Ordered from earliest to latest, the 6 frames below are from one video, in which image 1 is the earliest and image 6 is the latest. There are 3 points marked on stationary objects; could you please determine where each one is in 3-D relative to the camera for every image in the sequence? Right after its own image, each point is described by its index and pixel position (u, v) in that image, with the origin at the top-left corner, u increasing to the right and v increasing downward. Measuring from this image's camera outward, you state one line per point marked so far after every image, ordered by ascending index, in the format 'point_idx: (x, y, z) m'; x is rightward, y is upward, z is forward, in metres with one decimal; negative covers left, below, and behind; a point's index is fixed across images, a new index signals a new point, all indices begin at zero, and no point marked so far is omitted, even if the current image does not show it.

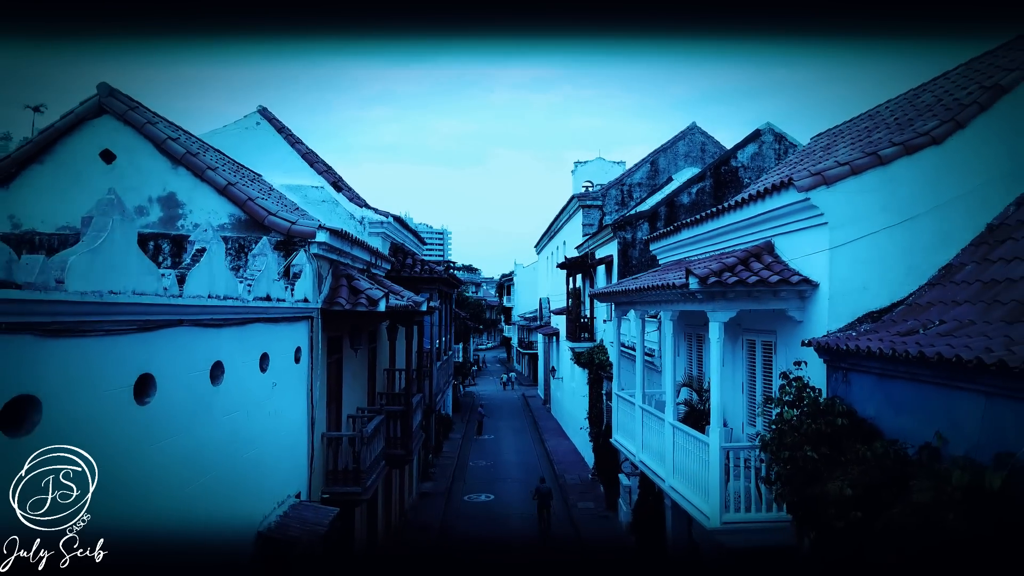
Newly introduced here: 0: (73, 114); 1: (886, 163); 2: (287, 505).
0: (-5.5, +2.2, +7.2) m
1: (+4.0, +1.3, +6.2) m
2: (-2.6, -2.5, +6.6) m
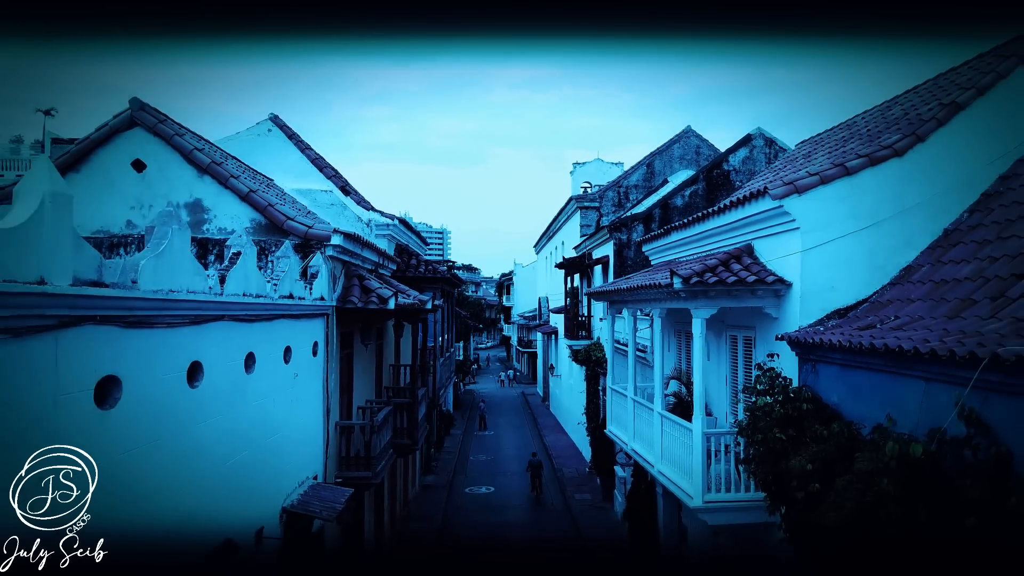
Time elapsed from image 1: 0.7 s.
0: (-5.5, +2.2, +7.8) m
1: (+4.0, +1.3, +6.8) m
2: (-2.6, -2.5, +7.2) m
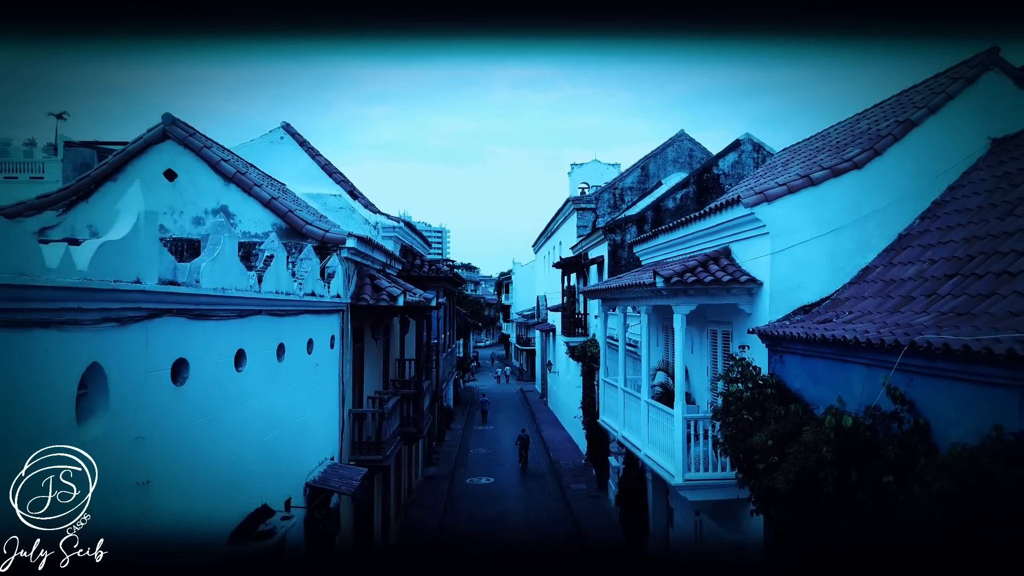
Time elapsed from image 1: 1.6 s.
0: (-5.5, +2.2, +8.6) m
1: (+4.0, +1.4, +7.6) m
2: (-2.6, -2.4, +8.0) m
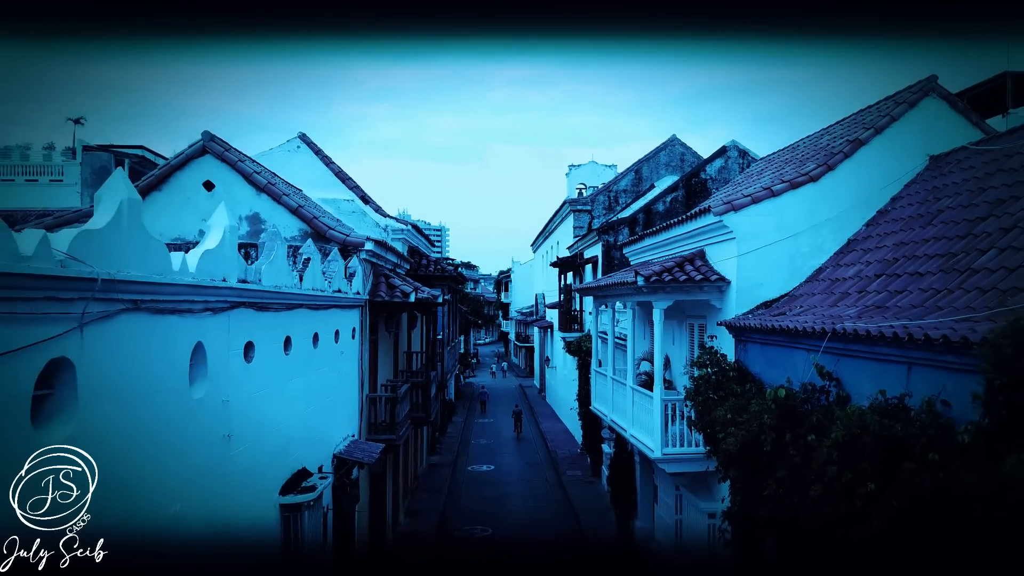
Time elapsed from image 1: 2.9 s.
0: (-5.5, +2.2, +9.7) m
1: (+4.0, +1.4, +8.7) m
2: (-2.6, -2.4, +9.1) m
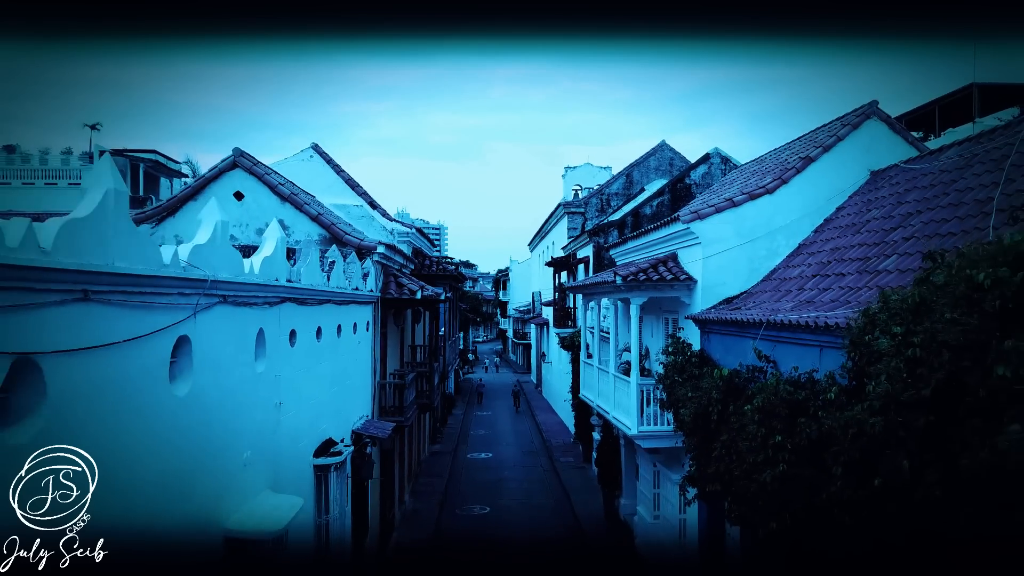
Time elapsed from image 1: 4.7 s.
0: (-5.6, +2.3, +10.9) m
1: (+3.9, +1.4, +10.0) m
2: (-2.7, -2.4, +10.4) m
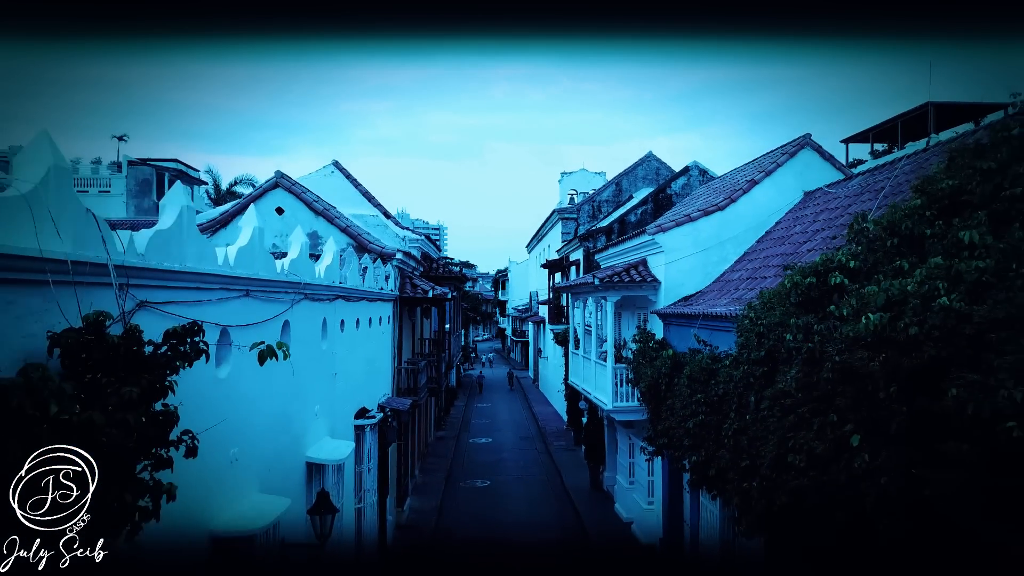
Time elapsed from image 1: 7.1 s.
0: (-5.6, +2.3, +13.1) m
1: (+3.8, +1.4, +12.1) m
2: (-2.7, -2.4, +12.6) m
